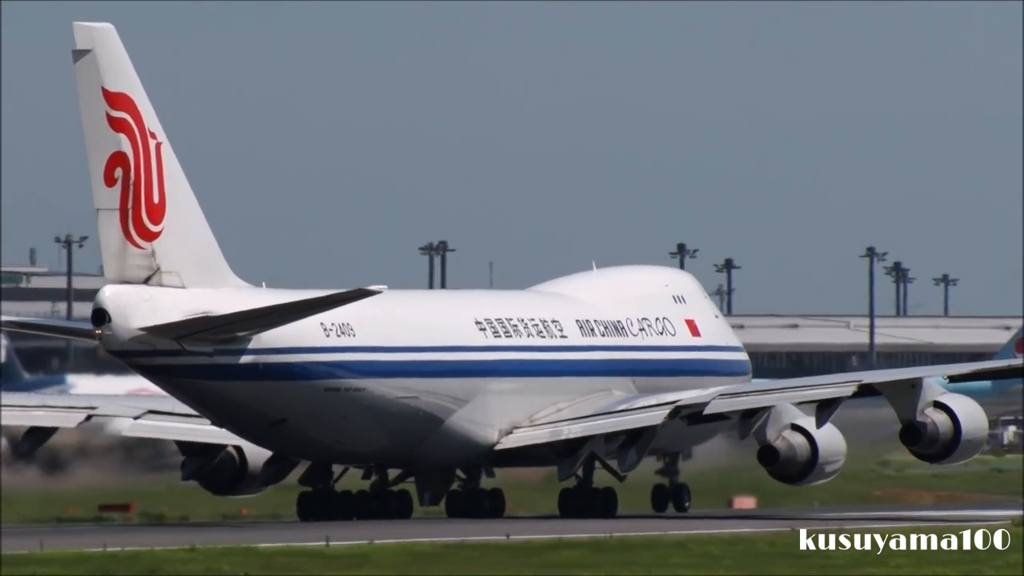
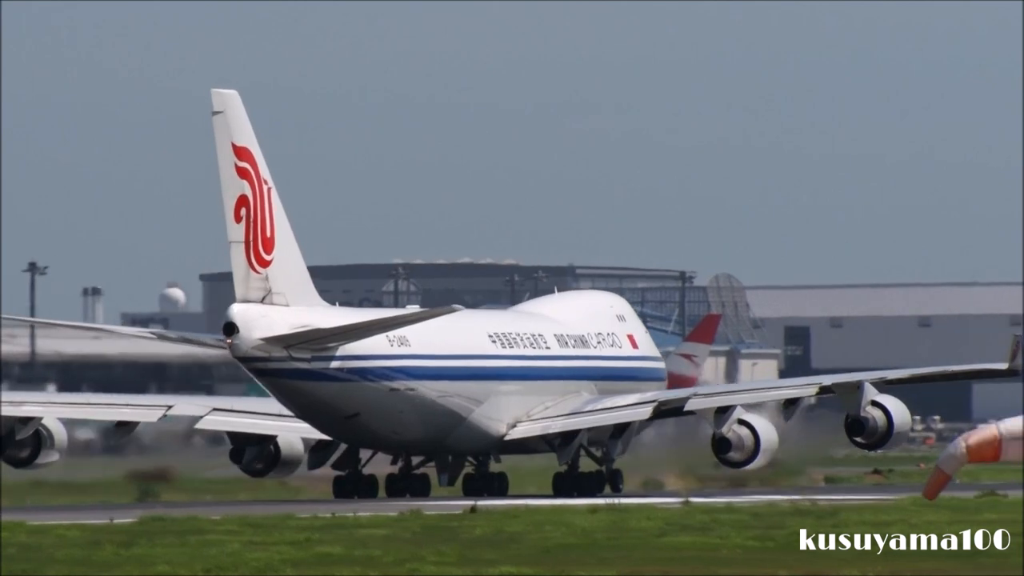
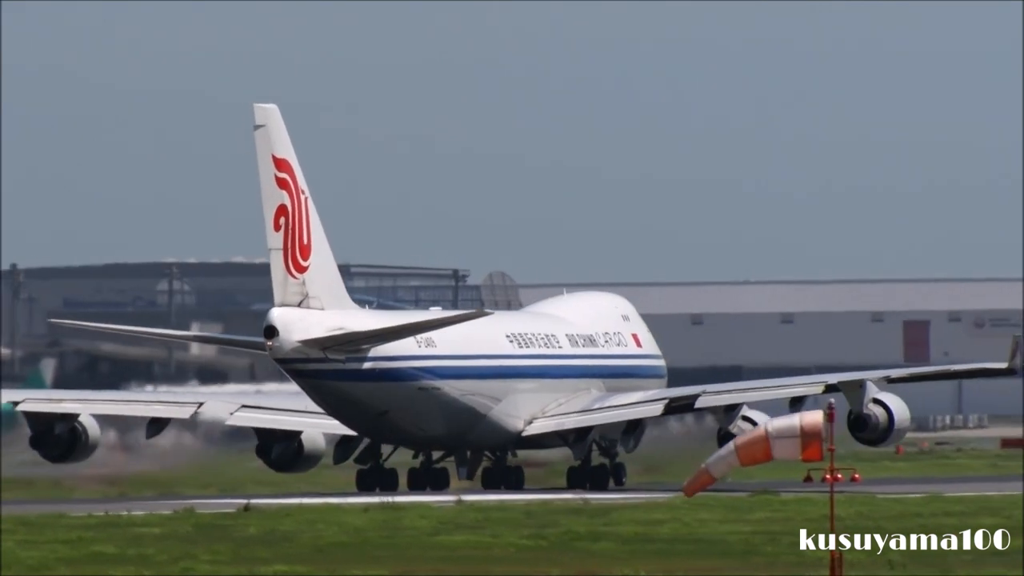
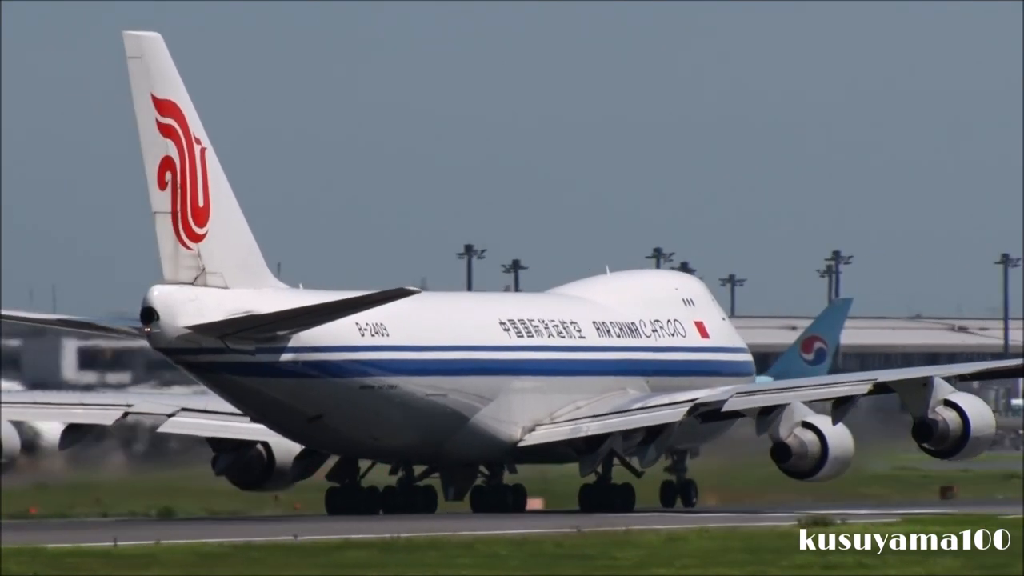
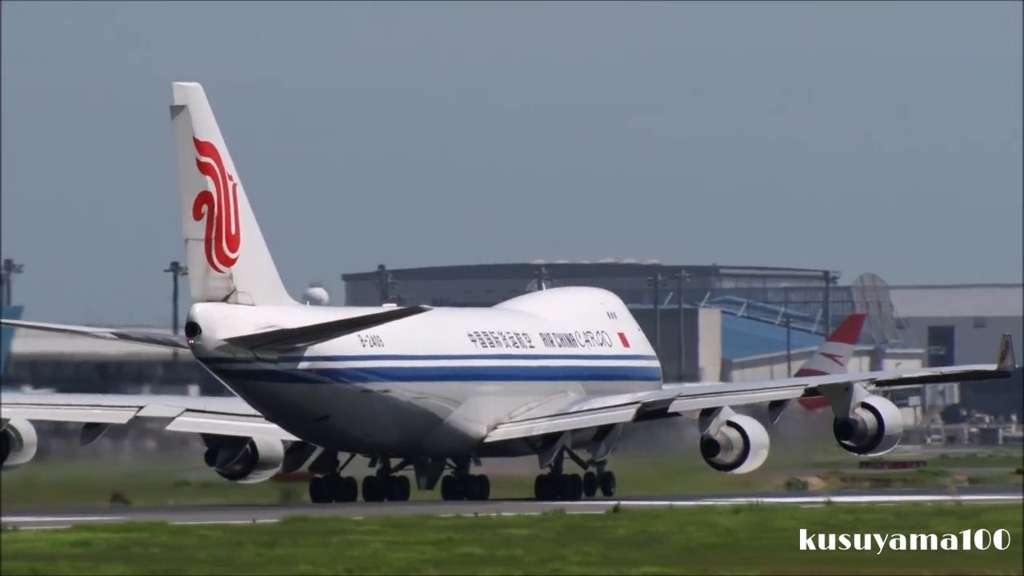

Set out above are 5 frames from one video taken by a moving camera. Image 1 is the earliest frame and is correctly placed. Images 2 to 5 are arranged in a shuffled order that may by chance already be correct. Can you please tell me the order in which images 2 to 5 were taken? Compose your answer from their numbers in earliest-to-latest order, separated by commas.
4, 5, 2, 3
